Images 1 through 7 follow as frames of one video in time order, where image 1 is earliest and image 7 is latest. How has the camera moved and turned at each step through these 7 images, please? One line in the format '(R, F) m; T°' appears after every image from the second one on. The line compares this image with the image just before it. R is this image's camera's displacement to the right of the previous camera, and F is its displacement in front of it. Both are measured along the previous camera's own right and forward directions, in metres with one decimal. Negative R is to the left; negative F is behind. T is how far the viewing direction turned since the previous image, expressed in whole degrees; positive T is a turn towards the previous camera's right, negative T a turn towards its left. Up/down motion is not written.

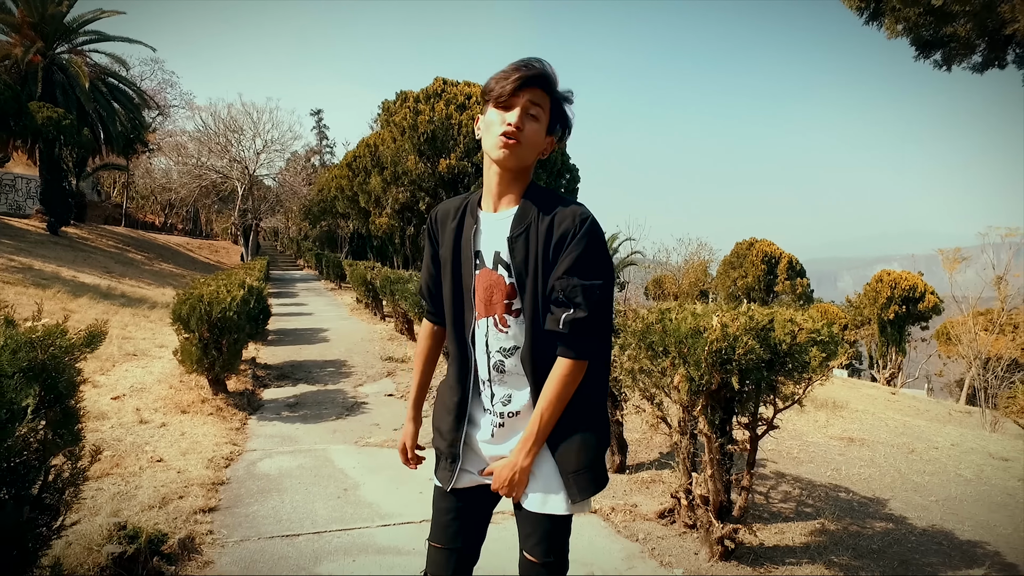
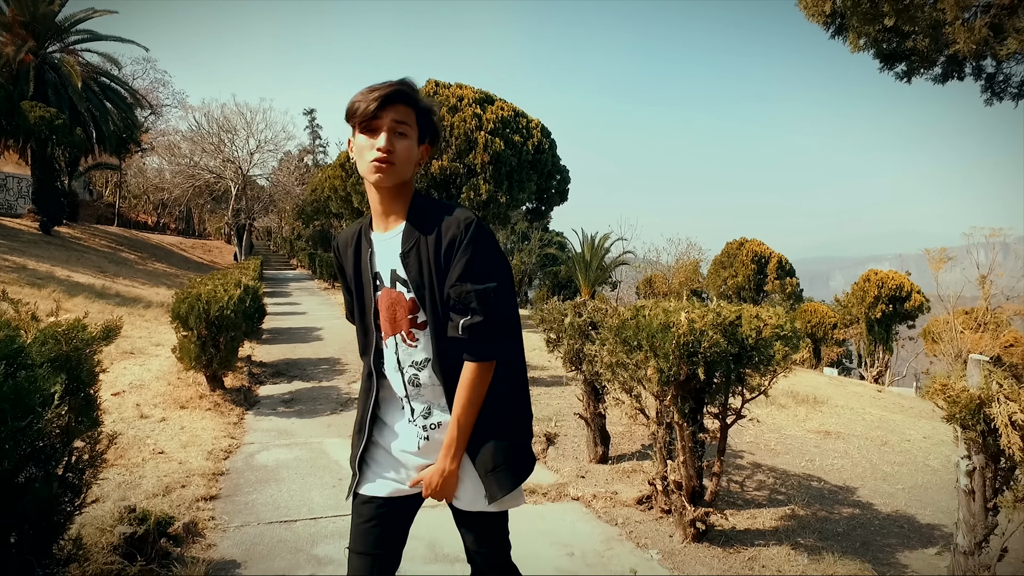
(0.0, -0.2) m; +1°
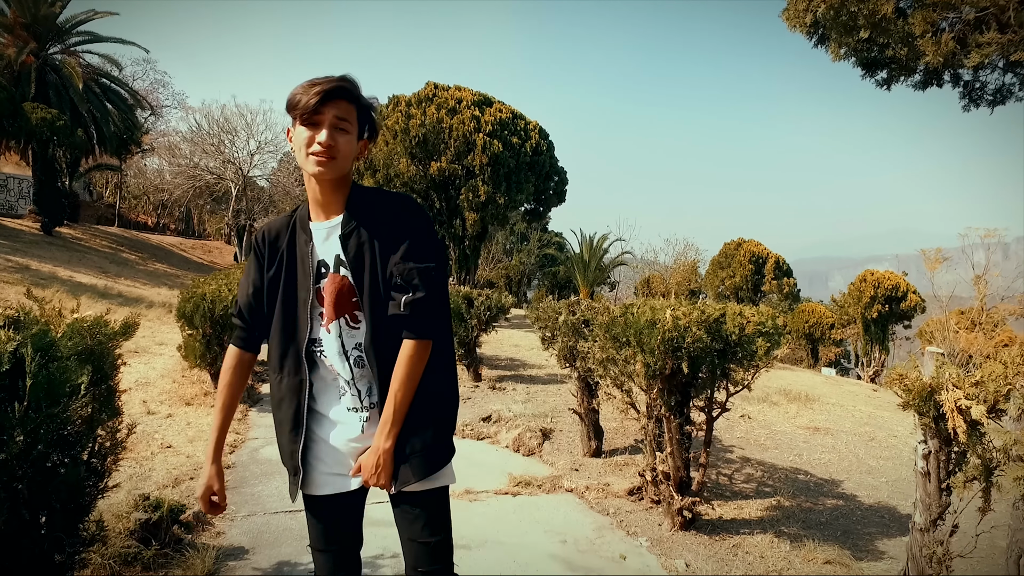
(0.0, -0.2) m; 0°
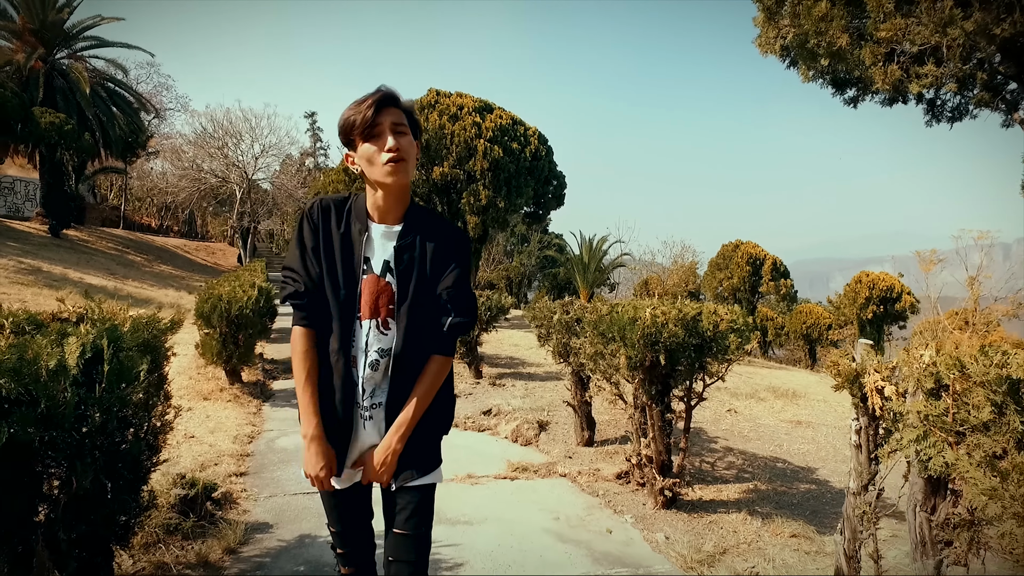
(0.0, -0.4) m; 0°
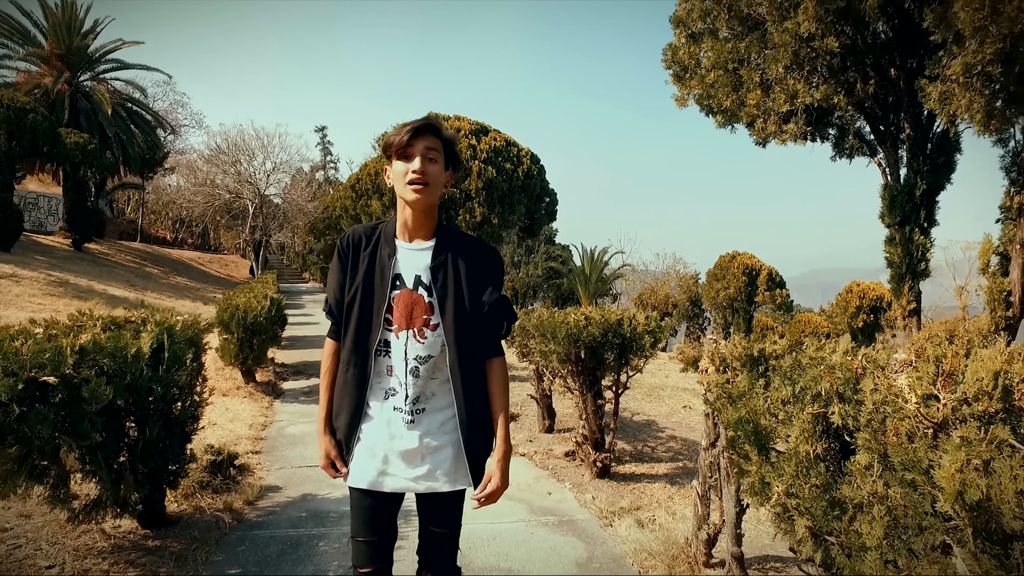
(+0.4, -1.0) m; -1°
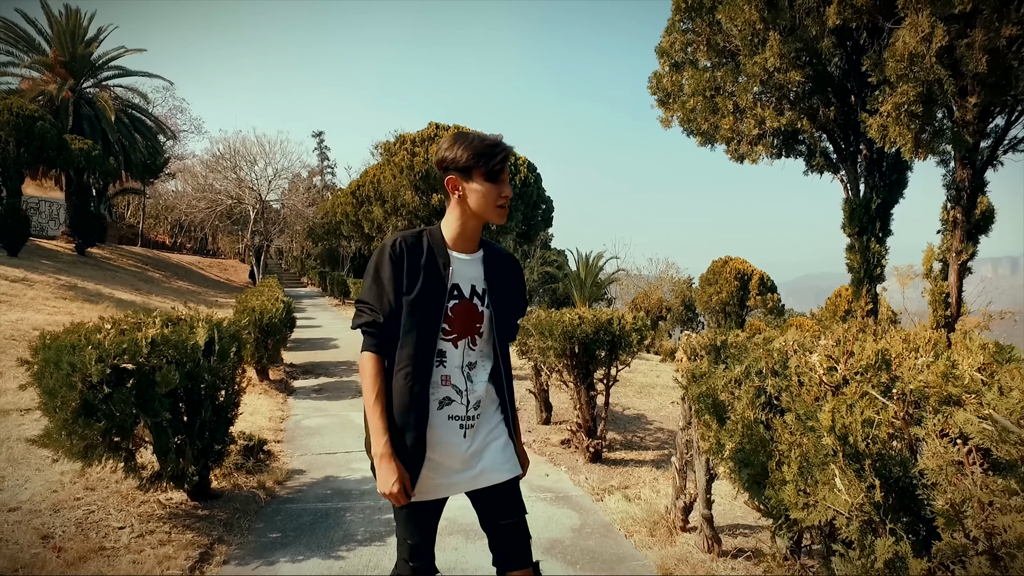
(-0.1, -0.6) m; 0°
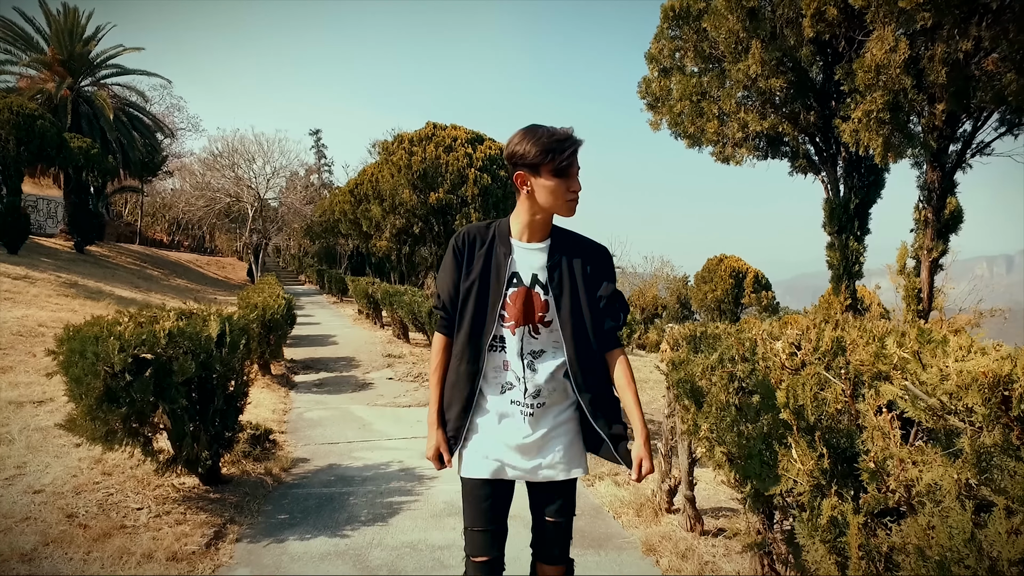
(0.0, -0.2) m; 0°
